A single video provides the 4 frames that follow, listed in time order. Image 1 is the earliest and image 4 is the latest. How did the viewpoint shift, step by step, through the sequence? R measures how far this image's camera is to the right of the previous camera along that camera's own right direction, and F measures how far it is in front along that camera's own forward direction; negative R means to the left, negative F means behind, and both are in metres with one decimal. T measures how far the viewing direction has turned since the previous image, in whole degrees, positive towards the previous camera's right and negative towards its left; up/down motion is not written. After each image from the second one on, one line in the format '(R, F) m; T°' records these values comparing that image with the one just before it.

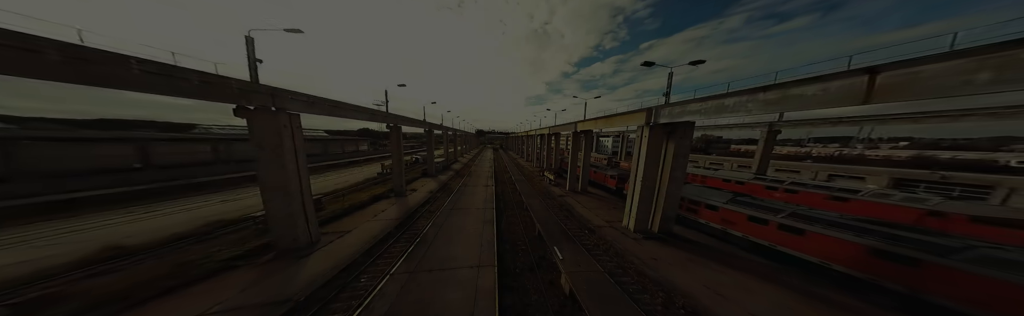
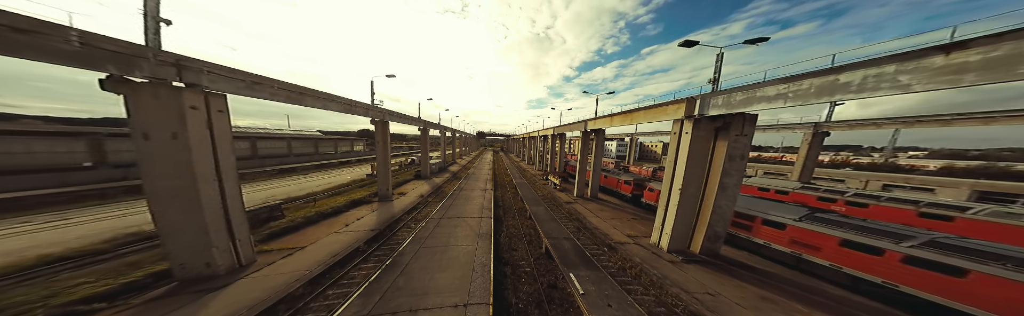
(-0.1, +2.7) m; 0°
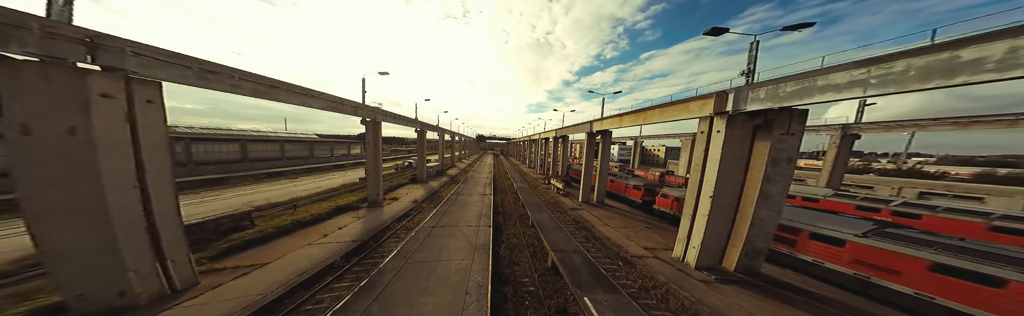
(-0.1, +1.4) m; 0°
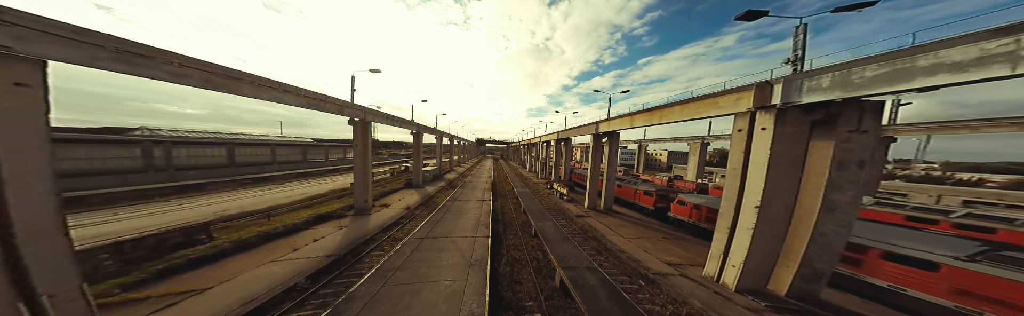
(-0.1, +1.5) m; 0°
